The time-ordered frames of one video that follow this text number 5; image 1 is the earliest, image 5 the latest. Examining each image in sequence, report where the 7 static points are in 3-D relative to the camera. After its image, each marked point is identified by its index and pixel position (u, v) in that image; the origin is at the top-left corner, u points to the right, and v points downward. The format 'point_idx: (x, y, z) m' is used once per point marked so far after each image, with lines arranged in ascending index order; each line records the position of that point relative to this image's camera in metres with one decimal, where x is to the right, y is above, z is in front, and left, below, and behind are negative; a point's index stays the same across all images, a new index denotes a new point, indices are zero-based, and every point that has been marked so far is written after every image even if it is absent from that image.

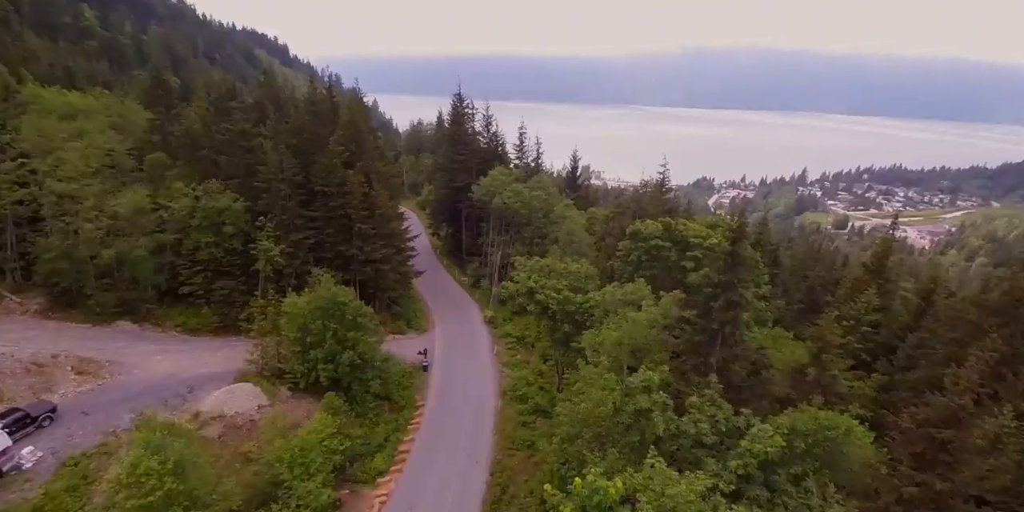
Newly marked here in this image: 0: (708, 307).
0: (+7.2, -1.9, +19.6) m
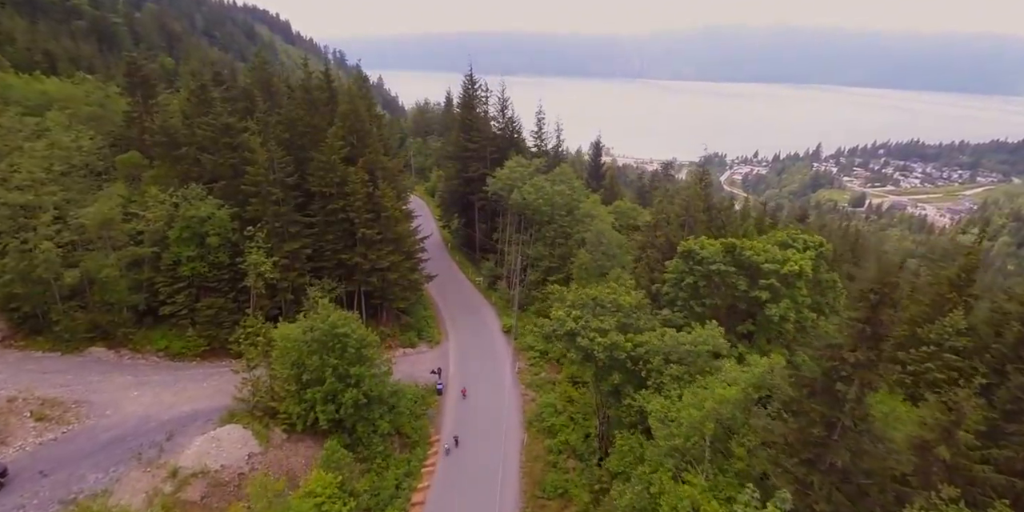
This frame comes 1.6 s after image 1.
0: (+8.6, -3.5, +14.8) m
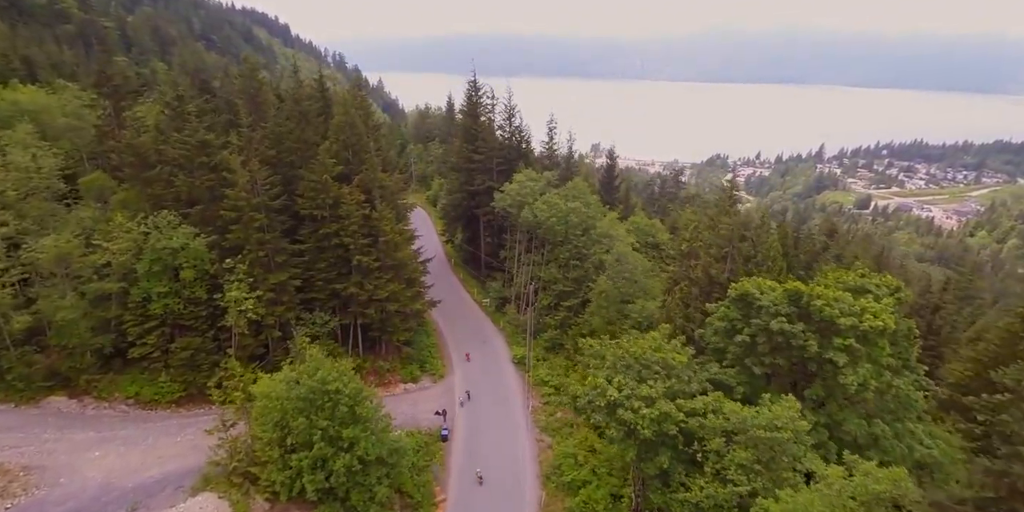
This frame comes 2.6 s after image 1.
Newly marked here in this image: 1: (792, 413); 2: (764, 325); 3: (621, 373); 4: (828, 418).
0: (+9.4, -5.2, +10.9) m
1: (+8.5, -4.8, +16.4) m
2: (+9.3, -2.6, +20.0) m
3: (+3.9, -4.2, +19.4) m
4: (+11.3, -5.8, +19.1) m
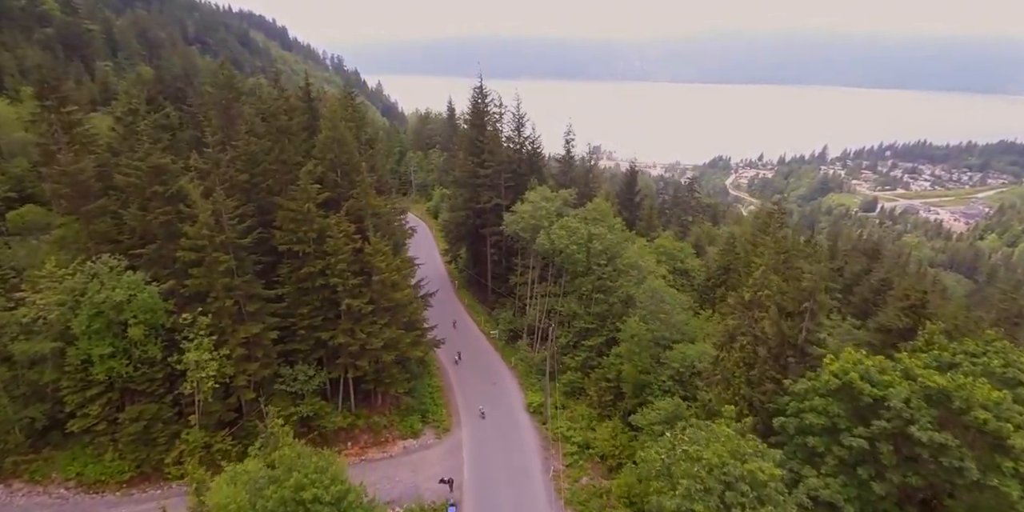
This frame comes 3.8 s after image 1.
0: (+10.4, -7.3, +5.6) m
1: (+9.5, -6.9, +11.1) m
2: (+10.3, -4.7, +14.7) m
3: (+4.8, -6.3, +14.1) m
4: (+12.3, -7.9, +13.9) m
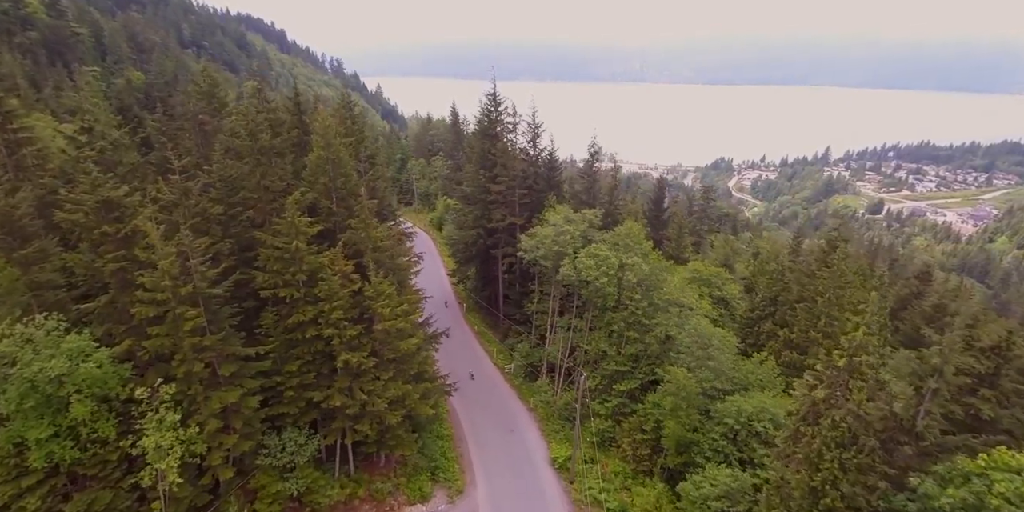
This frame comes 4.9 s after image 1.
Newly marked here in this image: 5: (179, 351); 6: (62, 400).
0: (+11.7, -9.1, +1.1) m
1: (+10.8, -8.8, +6.6) m
2: (+11.5, -6.6, +10.2) m
3: (+6.1, -8.2, +9.6) m
4: (+13.6, -9.8, +9.3) m
5: (-12.4, -3.5, +19.9) m
6: (-15.9, -5.0, +18.9) m
